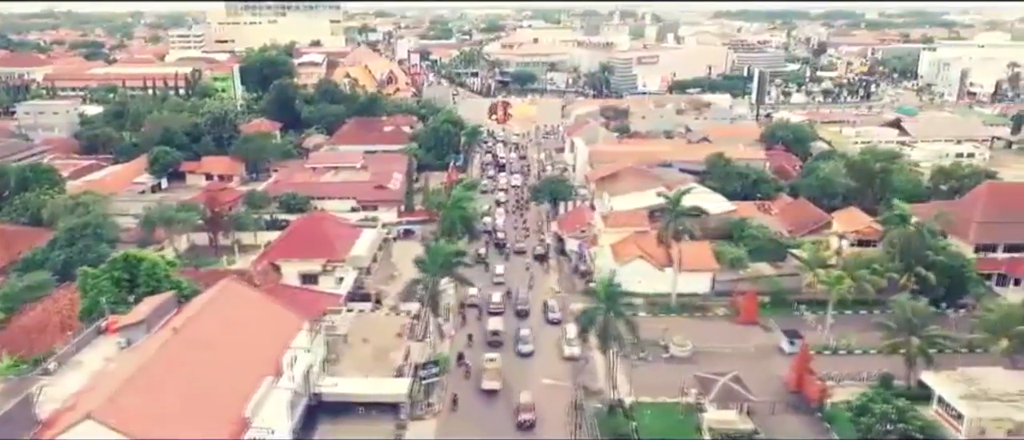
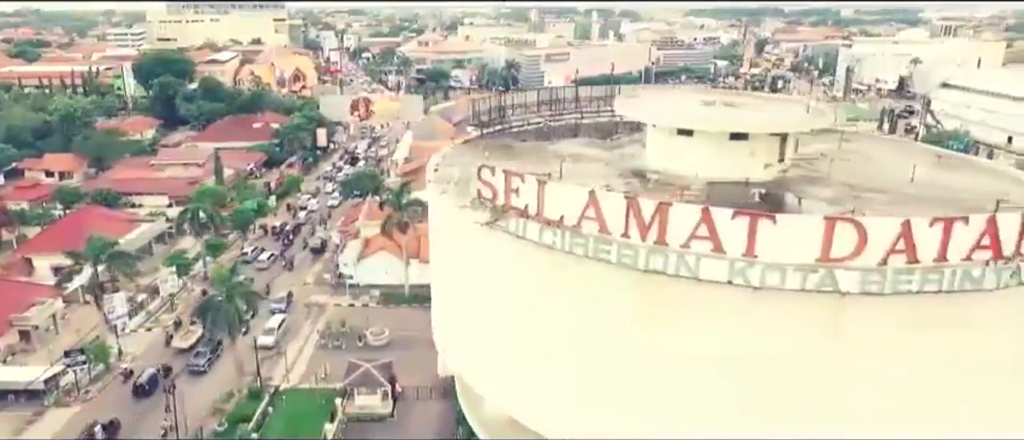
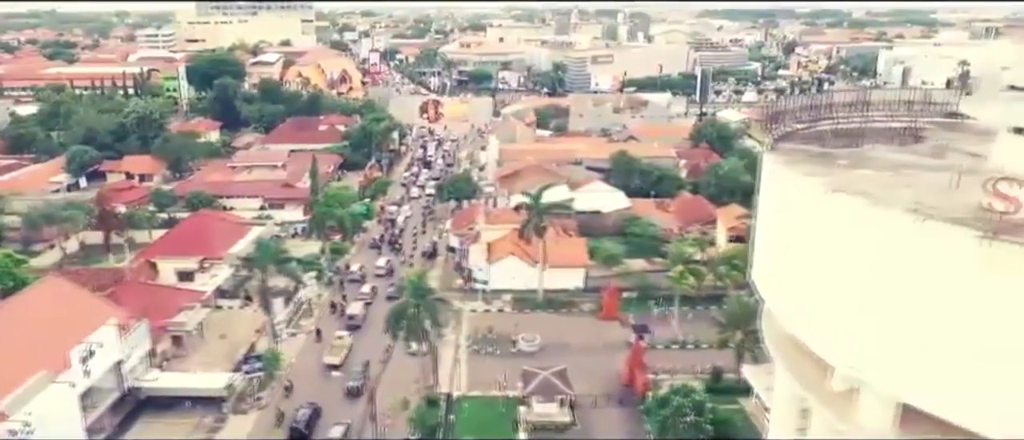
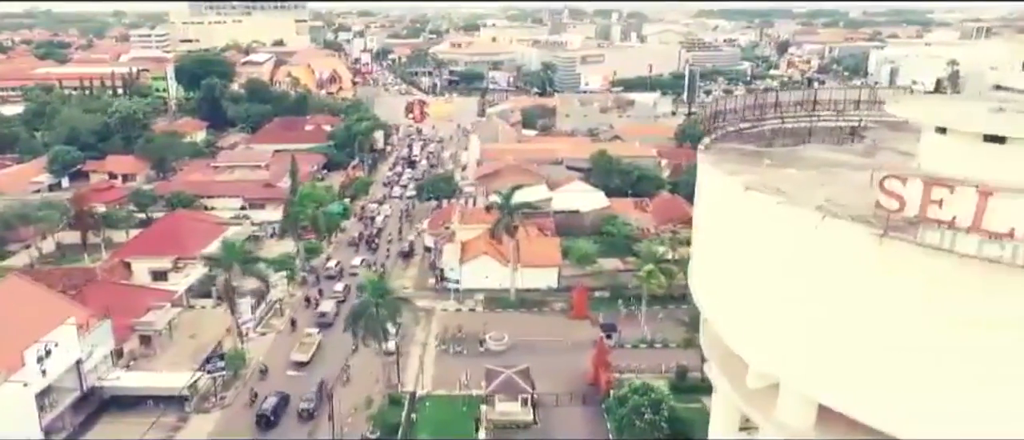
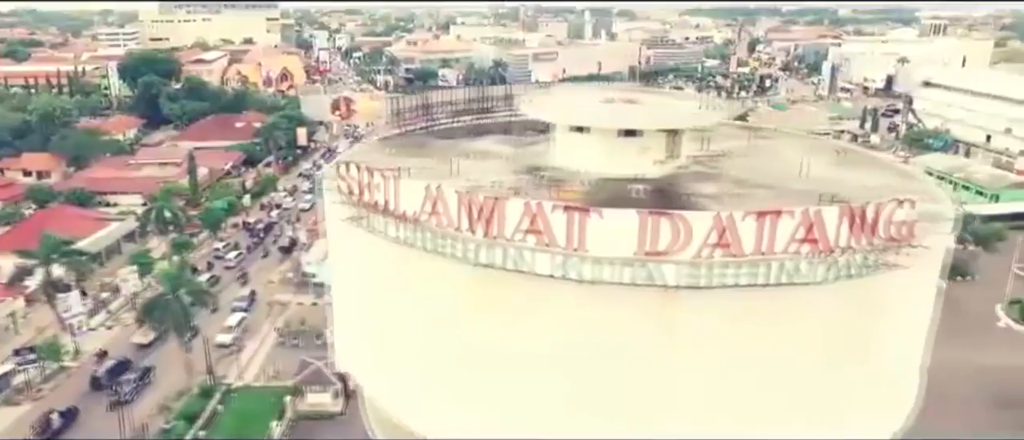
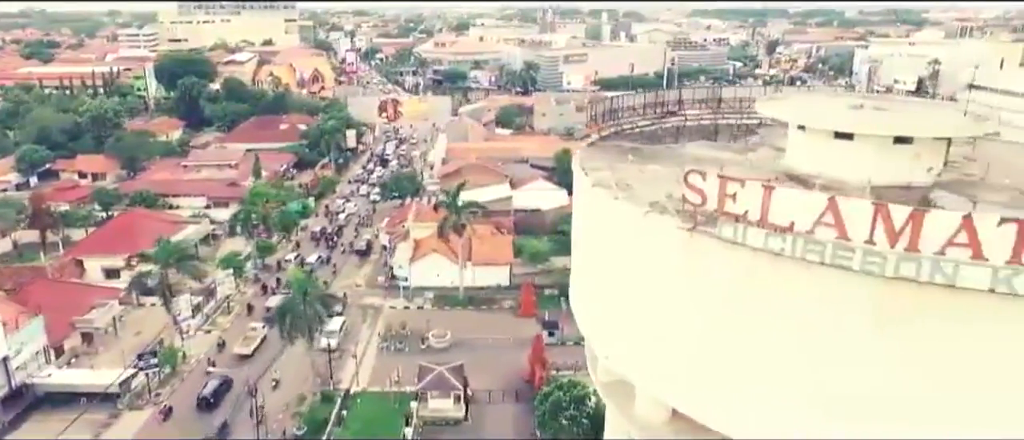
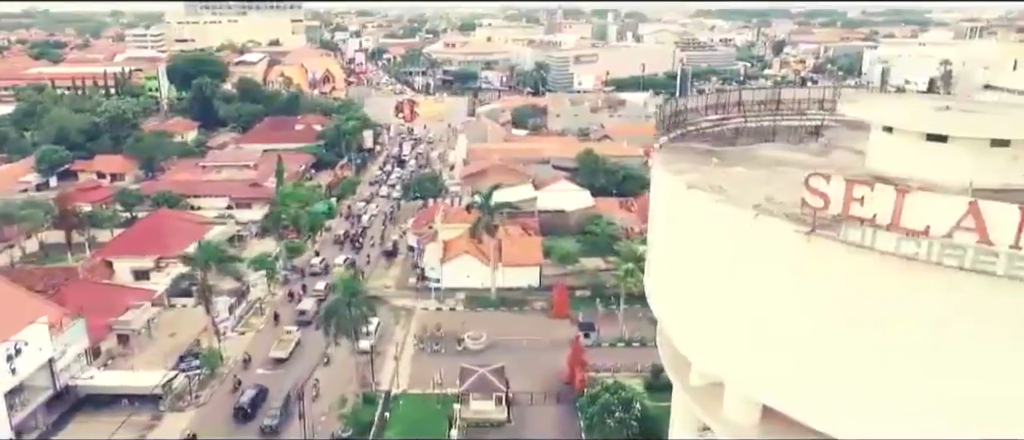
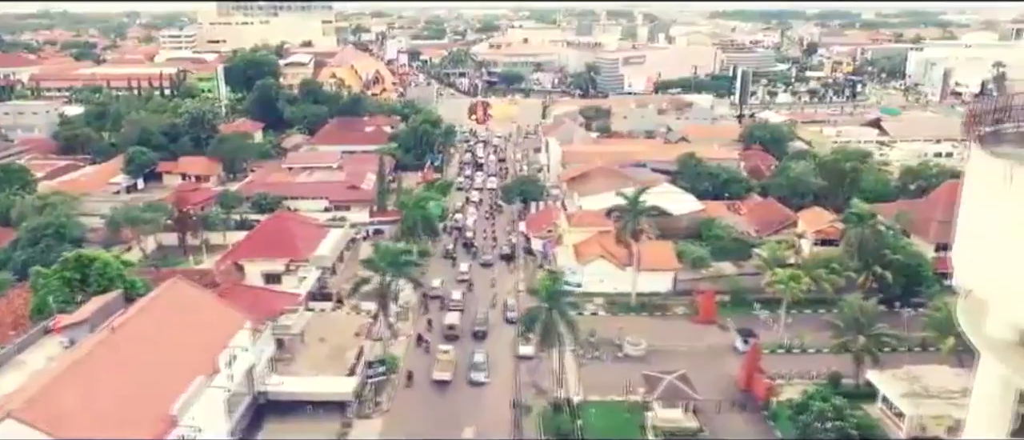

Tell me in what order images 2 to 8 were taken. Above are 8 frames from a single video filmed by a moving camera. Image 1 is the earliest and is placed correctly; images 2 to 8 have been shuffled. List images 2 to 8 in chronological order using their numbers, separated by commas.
8, 3, 4, 7, 6, 2, 5
